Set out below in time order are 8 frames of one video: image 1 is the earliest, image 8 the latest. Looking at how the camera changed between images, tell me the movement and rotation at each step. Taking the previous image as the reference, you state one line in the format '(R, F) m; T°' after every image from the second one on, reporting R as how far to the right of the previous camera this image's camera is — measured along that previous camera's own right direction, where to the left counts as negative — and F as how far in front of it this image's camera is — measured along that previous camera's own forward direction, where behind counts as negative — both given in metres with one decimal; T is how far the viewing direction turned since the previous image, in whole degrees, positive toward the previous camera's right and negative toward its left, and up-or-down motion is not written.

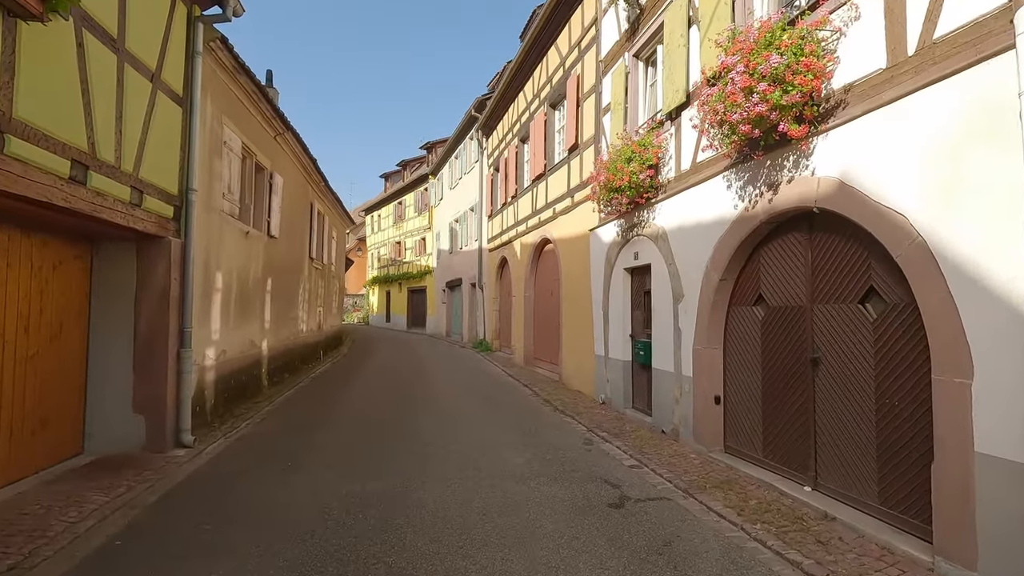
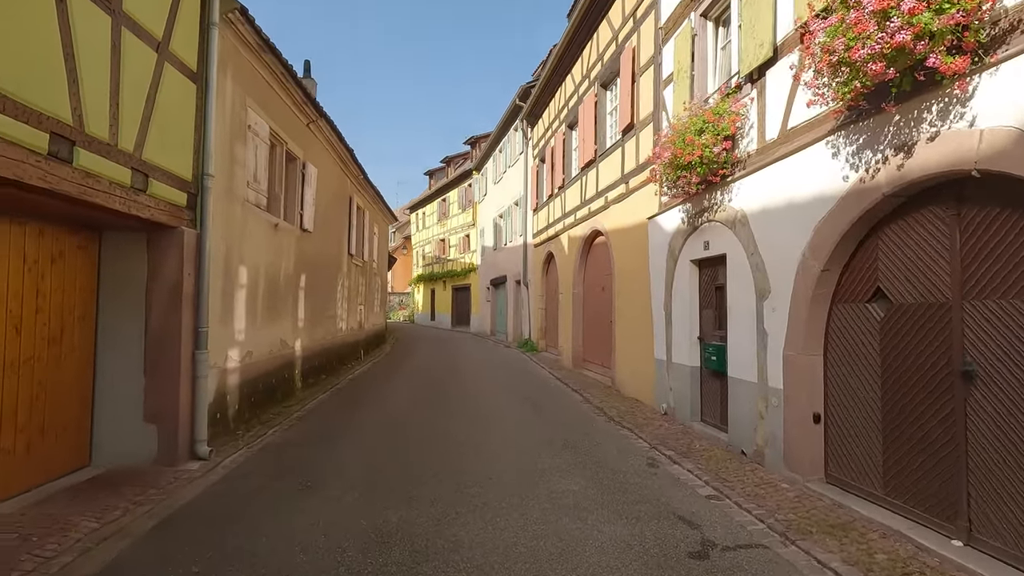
(-0.1, +0.8) m; -5°
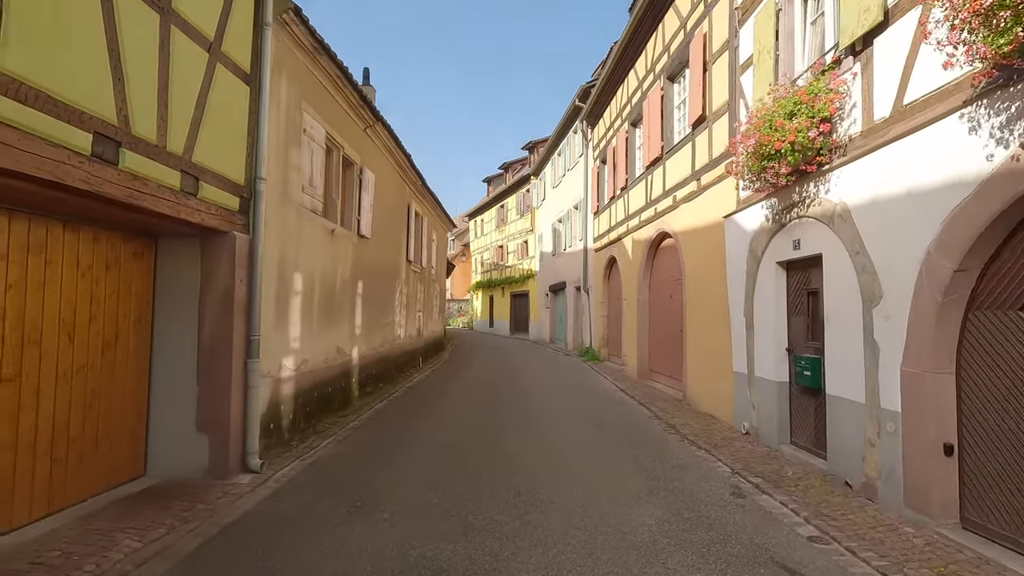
(0.0, +0.5) m; -6°
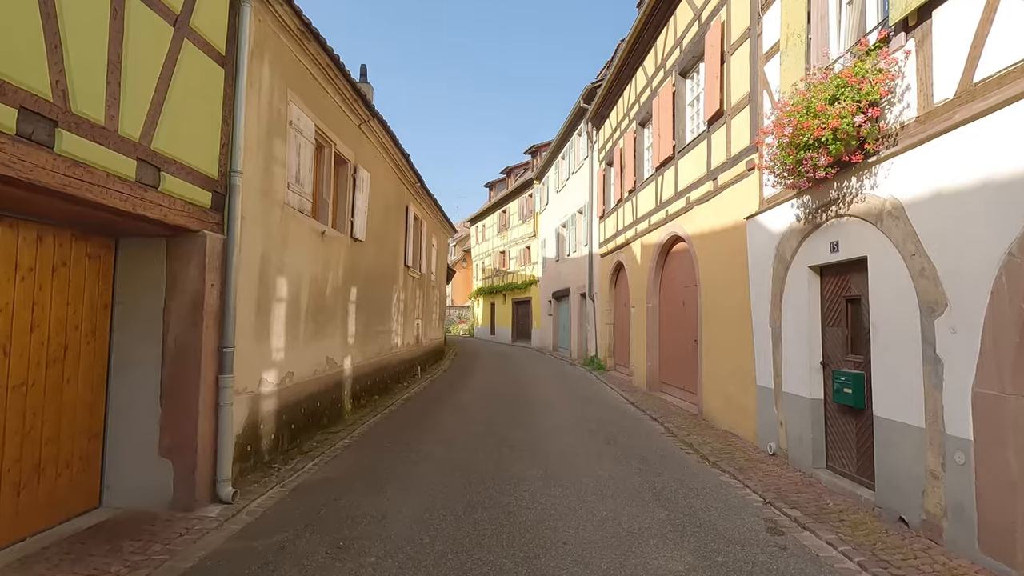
(0.0, +0.6) m; 0°
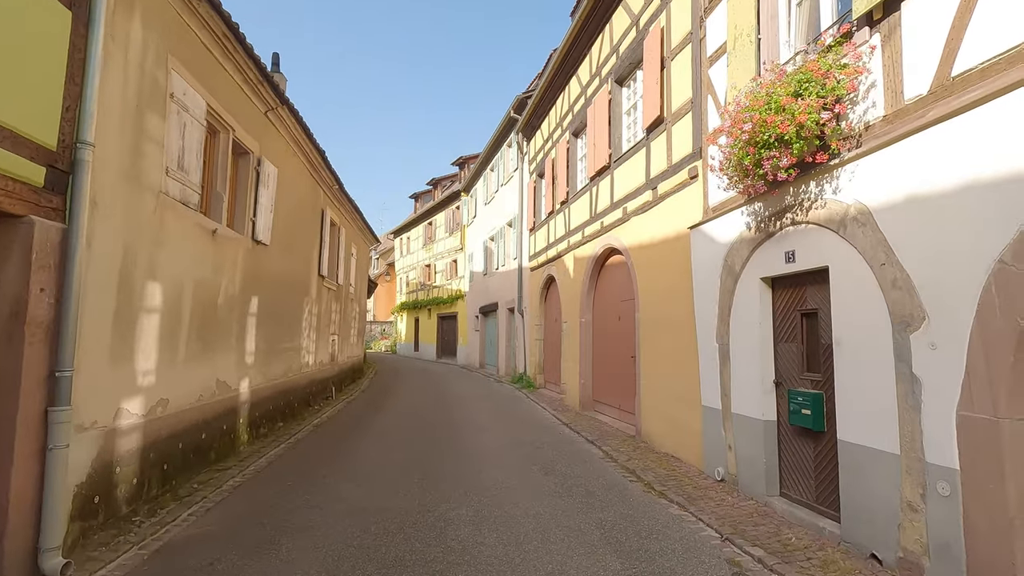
(0.0, +0.7) m; +8°
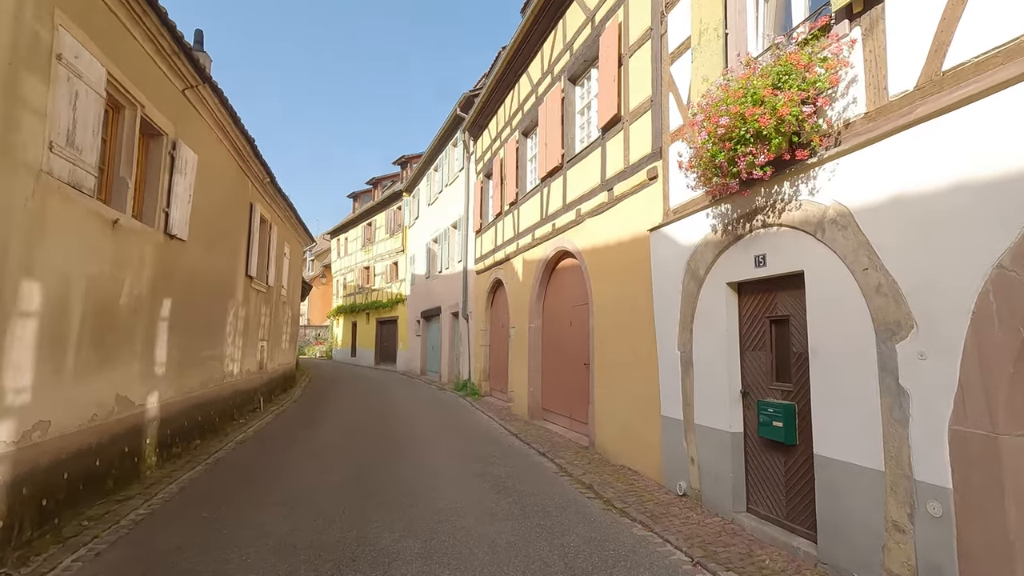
(-0.1, +0.5) m; +6°
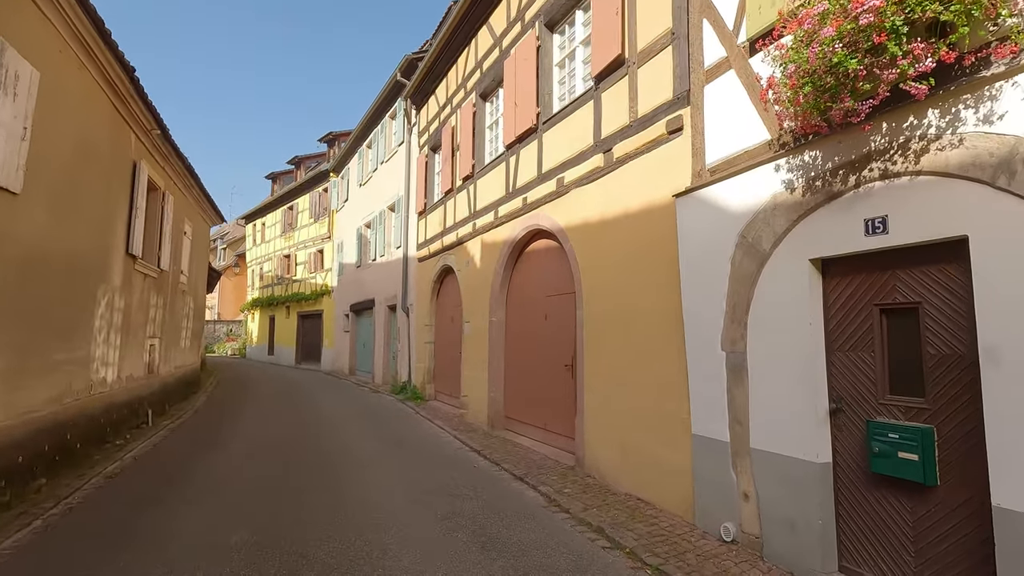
(-0.5, +1.6) m; +8°
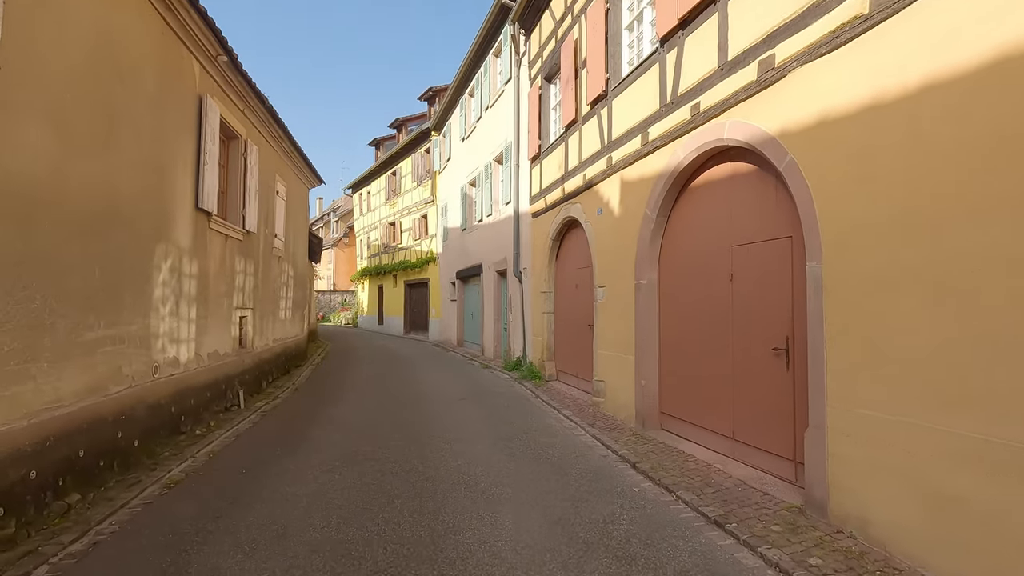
(-0.6, +2.1) m; -11°
